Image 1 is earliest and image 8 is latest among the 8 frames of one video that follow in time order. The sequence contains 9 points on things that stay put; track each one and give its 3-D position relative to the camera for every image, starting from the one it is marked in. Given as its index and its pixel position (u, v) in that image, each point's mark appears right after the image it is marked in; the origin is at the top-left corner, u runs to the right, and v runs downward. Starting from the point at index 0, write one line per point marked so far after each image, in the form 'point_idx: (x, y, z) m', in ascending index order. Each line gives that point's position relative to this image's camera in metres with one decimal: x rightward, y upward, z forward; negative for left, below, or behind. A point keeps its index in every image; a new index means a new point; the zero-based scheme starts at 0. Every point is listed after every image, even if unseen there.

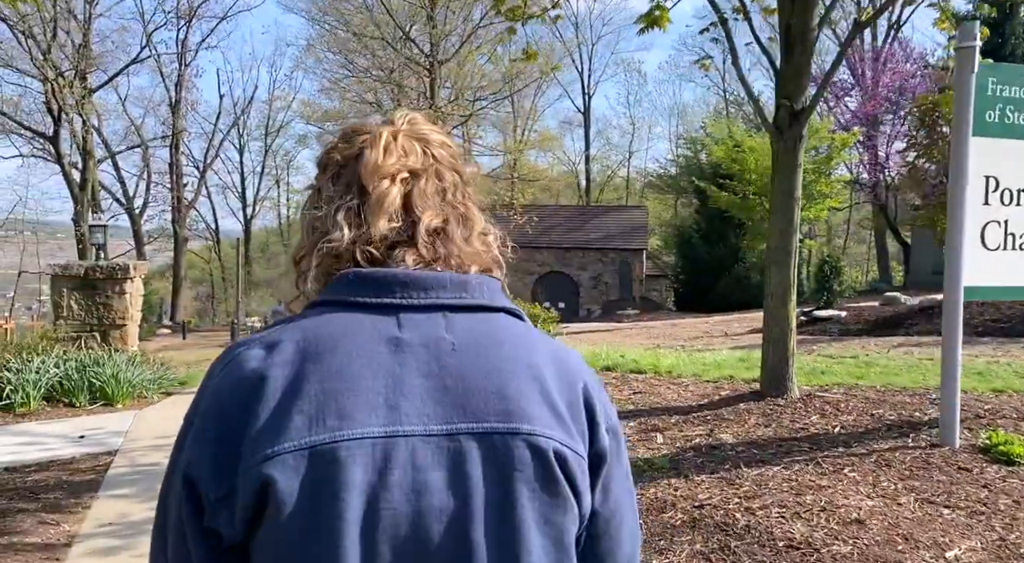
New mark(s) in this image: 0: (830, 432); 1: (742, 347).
0: (+1.8, -0.8, +5.1) m
1: (+3.0, -0.9, +11.9) m
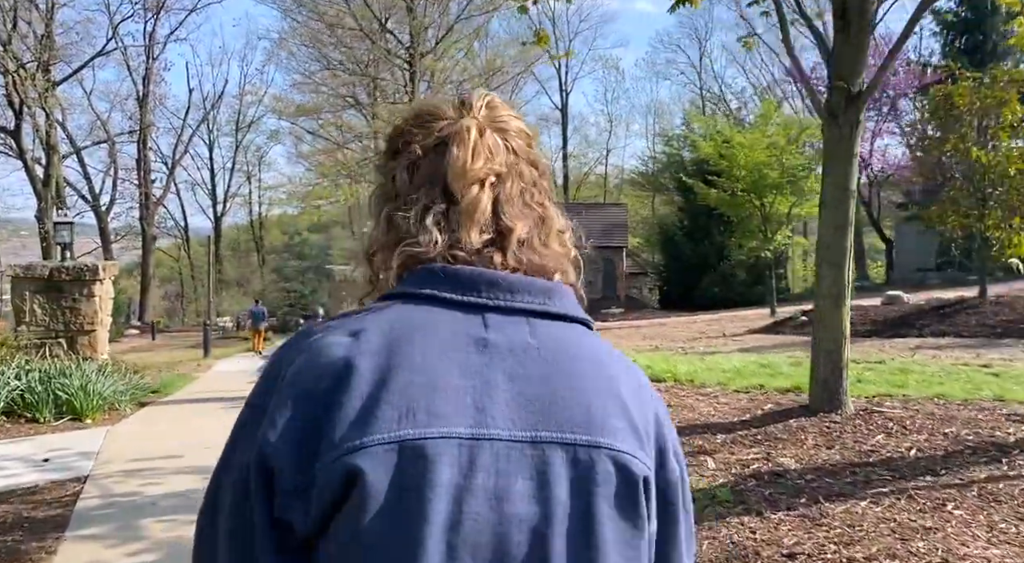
0: (+2.0, -0.9, +4.5) m
1: (+3.0, -0.9, +11.3) m
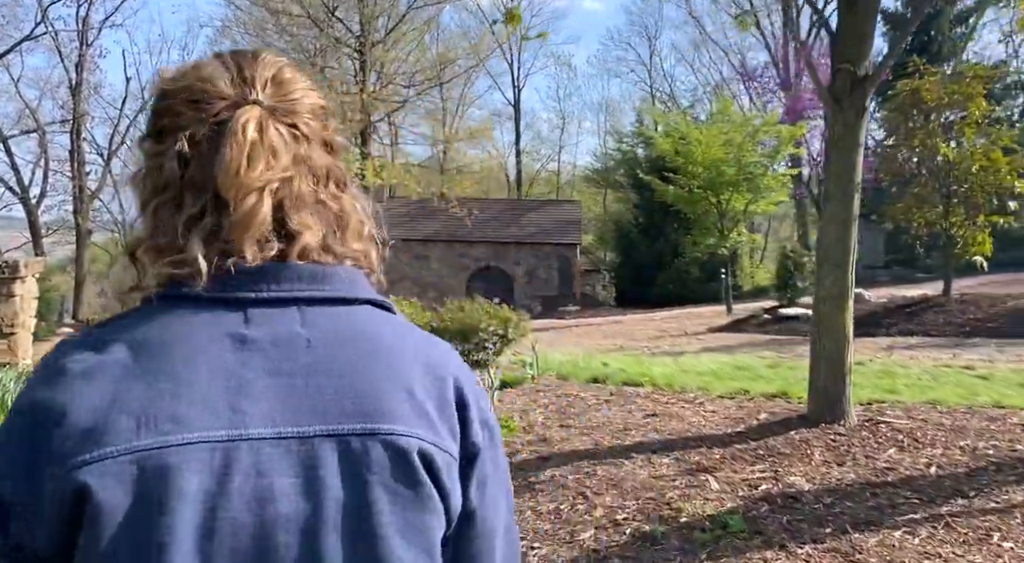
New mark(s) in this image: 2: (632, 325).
0: (+1.9, -0.9, +4.1) m
1: (+2.5, -0.8, +11.0) m
2: (+2.5, -0.9, +18.8) m
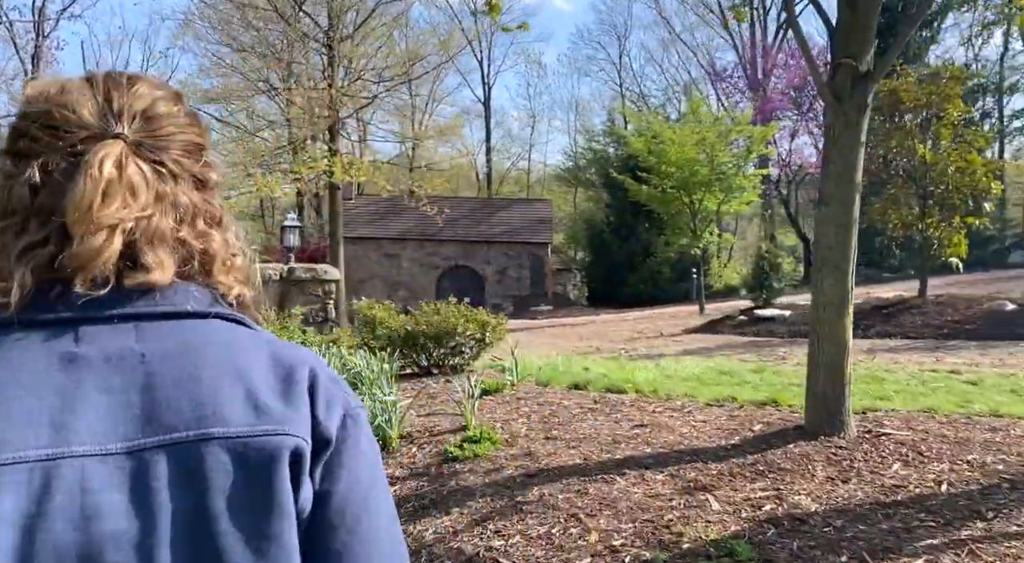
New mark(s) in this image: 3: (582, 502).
0: (+1.8, -0.9, +3.9) m
1: (+2.2, -0.9, +10.8) m
2: (+1.9, -0.9, +18.6) m
3: (+0.3, -1.0, +4.0) m
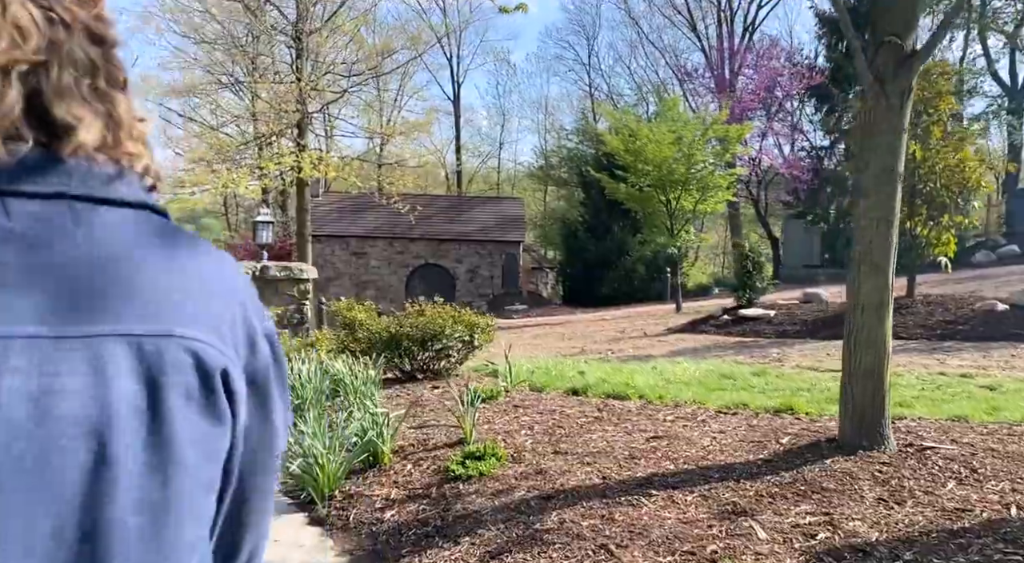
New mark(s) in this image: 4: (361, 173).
0: (+1.9, -0.9, +3.5) m
1: (+2.0, -0.8, +10.4) m
2: (+1.4, -0.9, +18.2) m
3: (+0.4, -1.0, +3.6) m
4: (-3.3, +2.4, +19.6) m
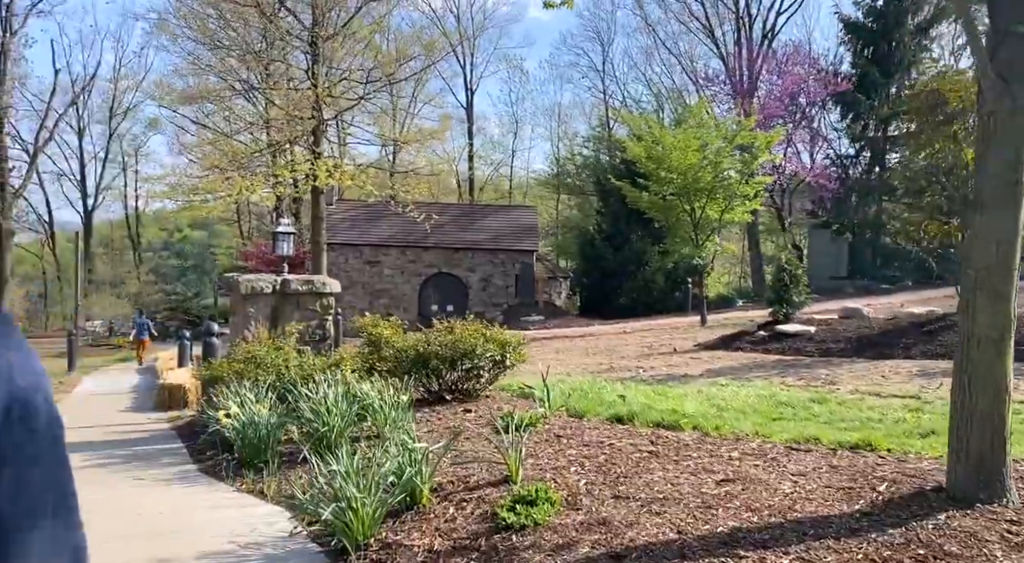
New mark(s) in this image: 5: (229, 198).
0: (+2.2, -1.0, +2.9) m
1: (+2.3, -1.0, +9.8) m
2: (+1.9, -1.2, +17.6) m
3: (+0.6, -1.1, +3.0) m
4: (-2.9, +2.1, +19.1) m
5: (-5.2, +1.5, +16.4) m
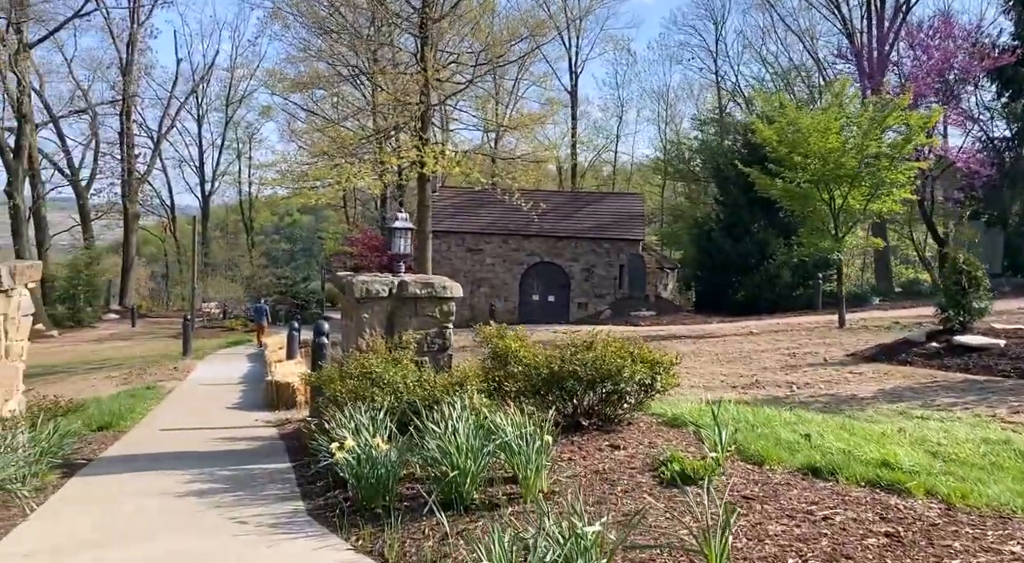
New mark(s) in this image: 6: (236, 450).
0: (+2.8, -1.2, +1.4) m
1: (+3.7, -1.1, +8.3) m
2: (+4.1, -1.1, +16.1) m
3: (+1.3, -1.2, +1.7) m
4: (-0.4, +2.3, +18.0) m
5: (-3.0, +1.6, +15.6) m
6: (-3.0, -1.8, +9.8) m
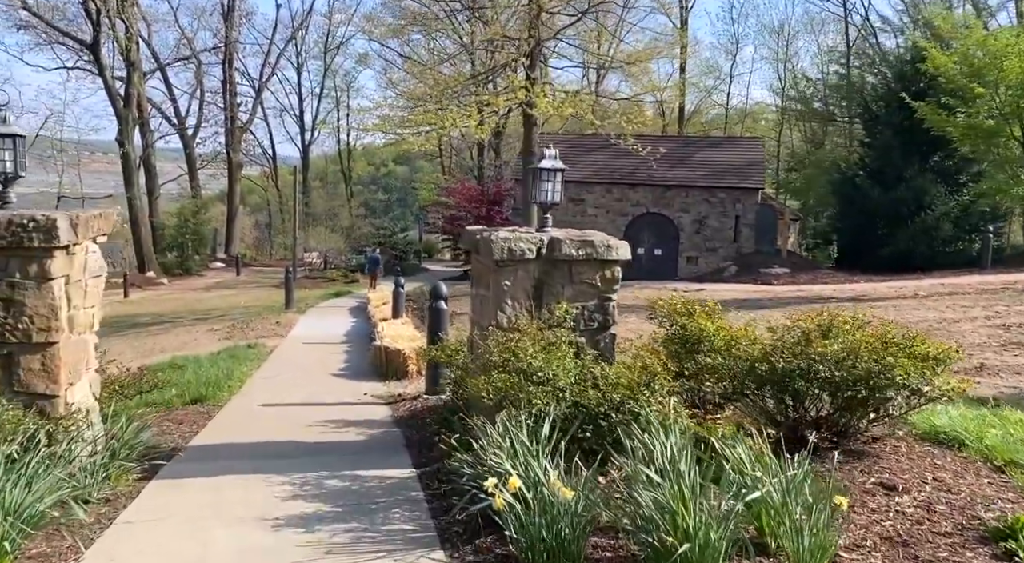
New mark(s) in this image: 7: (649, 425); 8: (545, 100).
0: (+3.4, -1.3, -0.9) m
1: (+5.0, -0.8, +5.8) m
2: (+6.2, -0.4, +13.5) m
3: (+1.9, -1.3, -0.4) m
4: (+1.9, +3.1, +15.8) m
5: (-0.9, +2.4, +13.6) m
6: (-1.5, -1.4, +8.0) m
7: (+0.7, -0.7, +4.5) m
8: (+0.9, +2.6, +12.4) m
